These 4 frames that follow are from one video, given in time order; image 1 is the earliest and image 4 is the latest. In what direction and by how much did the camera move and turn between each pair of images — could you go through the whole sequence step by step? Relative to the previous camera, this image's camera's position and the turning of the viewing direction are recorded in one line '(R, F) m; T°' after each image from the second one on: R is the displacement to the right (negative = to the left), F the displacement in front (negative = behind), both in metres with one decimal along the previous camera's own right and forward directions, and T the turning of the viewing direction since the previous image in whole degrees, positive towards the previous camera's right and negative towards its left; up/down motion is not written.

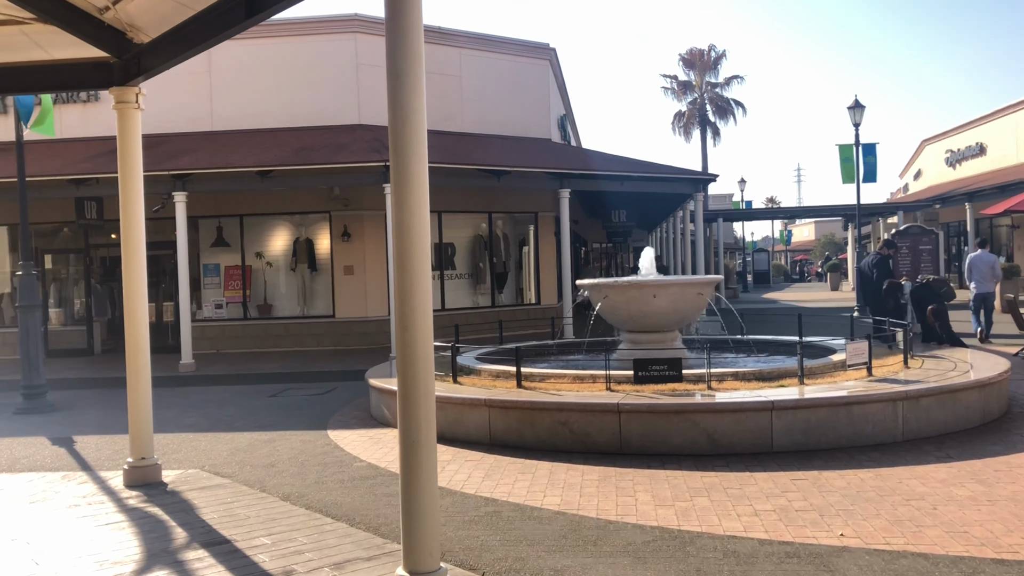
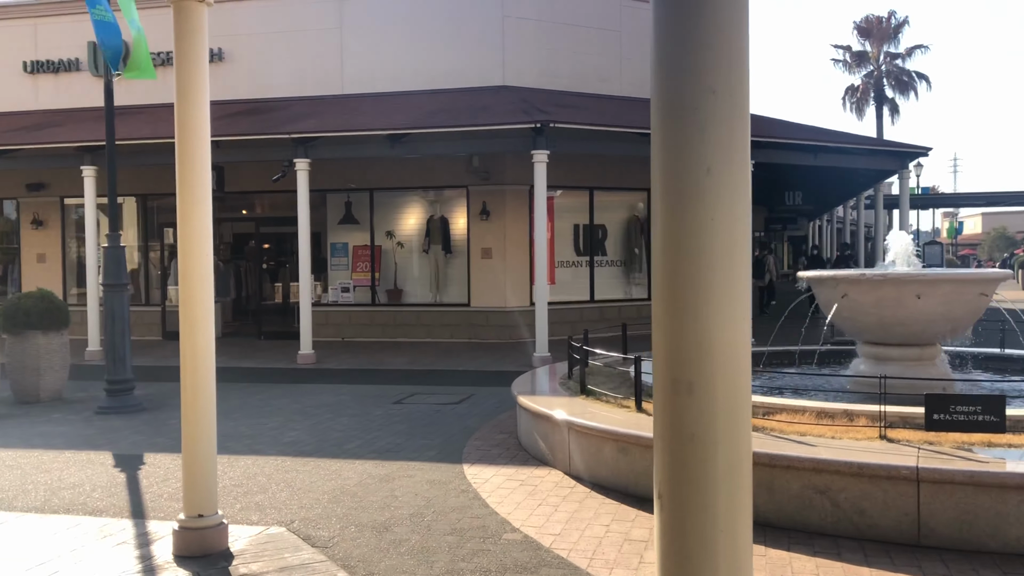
(-0.6, +2.5) m; -8°
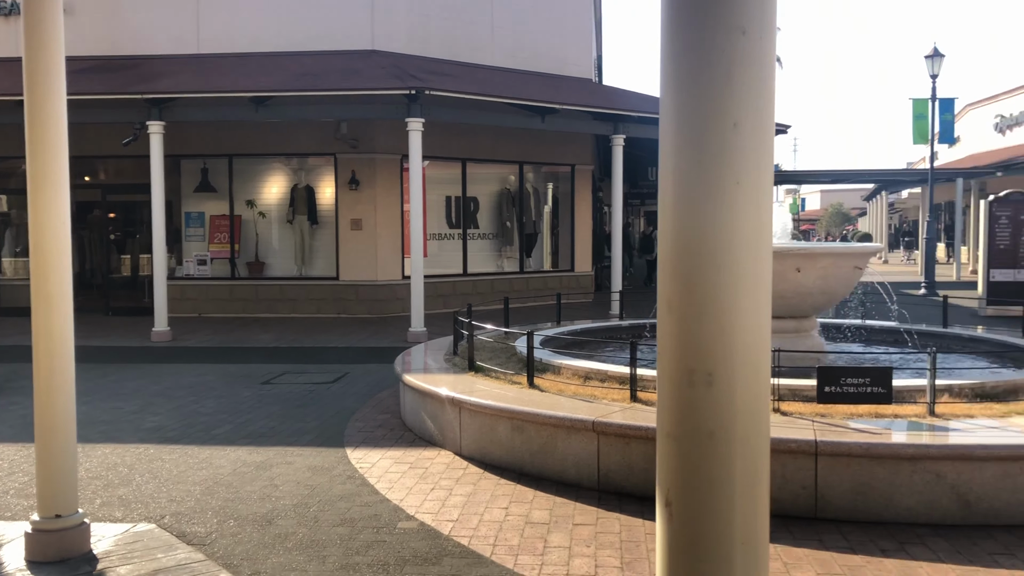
(-0.2, +0.3) m; +9°
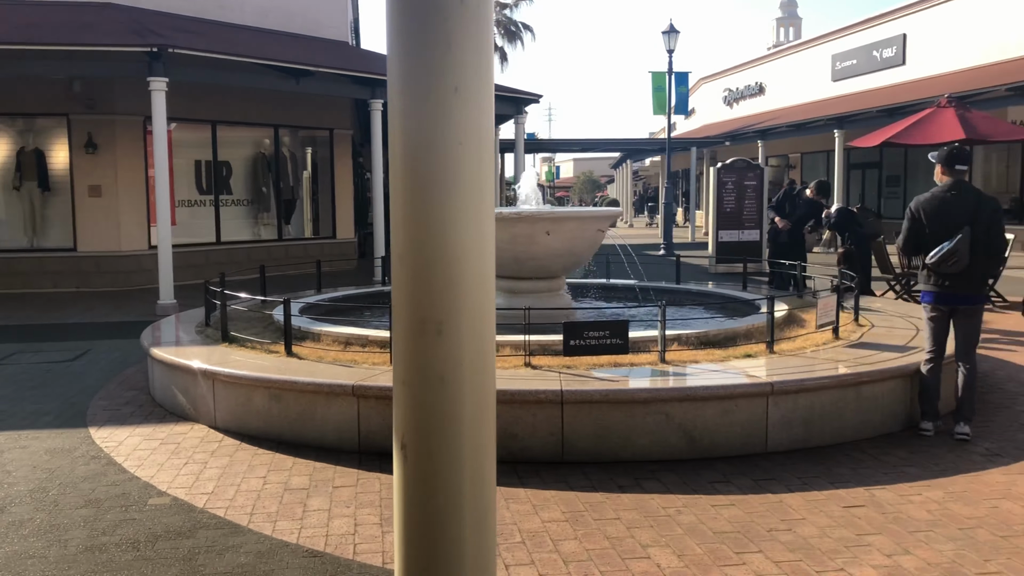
(0.0, -0.1) m; +14°
